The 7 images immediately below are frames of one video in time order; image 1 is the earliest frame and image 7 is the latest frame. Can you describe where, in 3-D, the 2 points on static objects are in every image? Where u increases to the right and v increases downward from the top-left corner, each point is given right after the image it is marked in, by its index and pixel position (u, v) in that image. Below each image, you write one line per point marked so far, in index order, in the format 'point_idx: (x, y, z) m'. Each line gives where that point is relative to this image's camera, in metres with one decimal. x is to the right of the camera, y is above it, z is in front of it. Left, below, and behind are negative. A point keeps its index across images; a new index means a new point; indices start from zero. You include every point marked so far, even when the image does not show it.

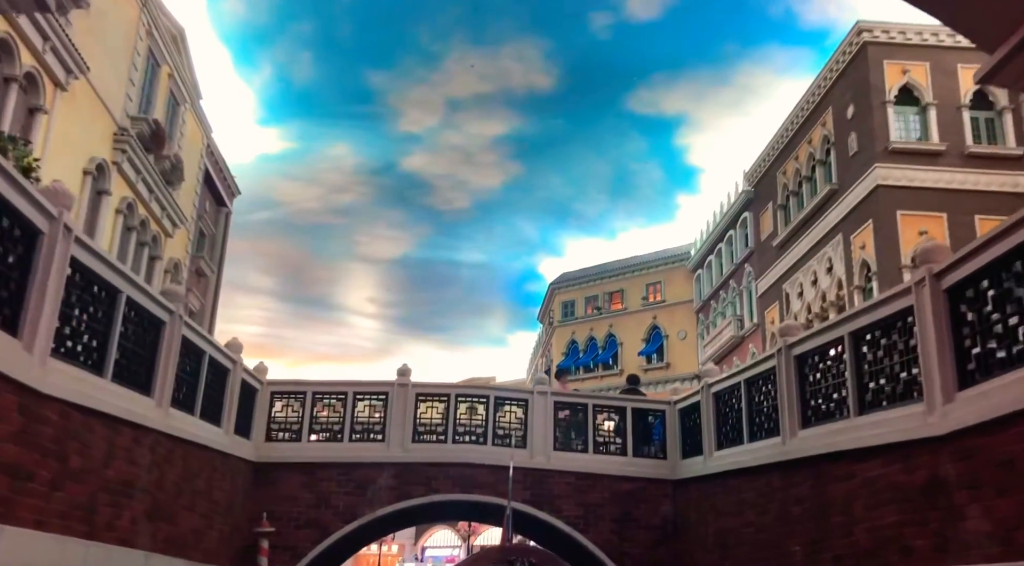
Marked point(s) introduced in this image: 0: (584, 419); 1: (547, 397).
0: (+1.0, -1.8, +11.8) m
1: (+0.5, -1.5, +11.8) m
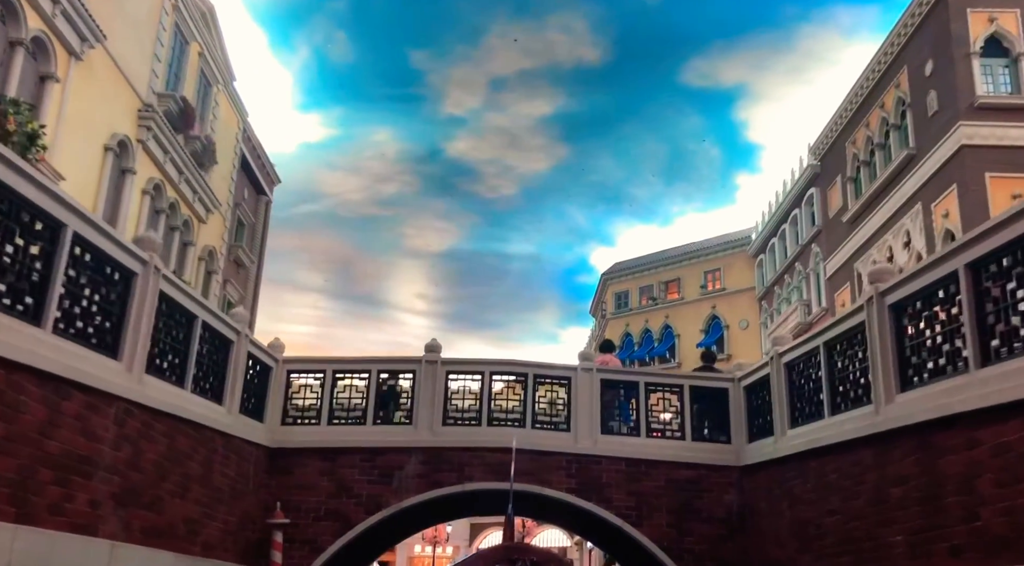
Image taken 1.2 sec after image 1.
0: (+1.5, -1.4, +10.5) m
1: (+1.0, -1.1, +10.5) m
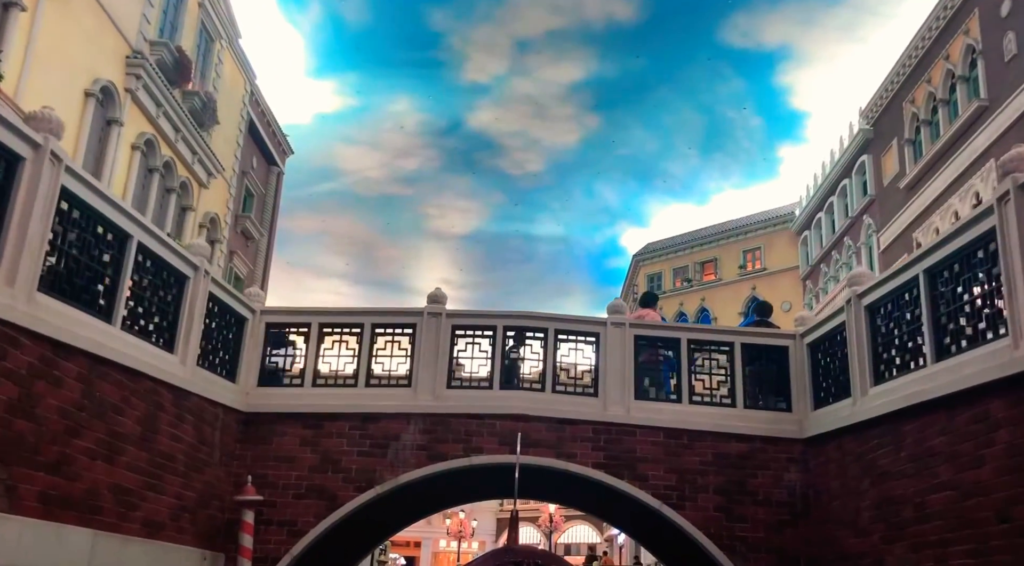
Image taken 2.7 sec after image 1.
0: (+1.6, -0.8, +8.8) m
1: (+1.1, -0.5, +8.8) m
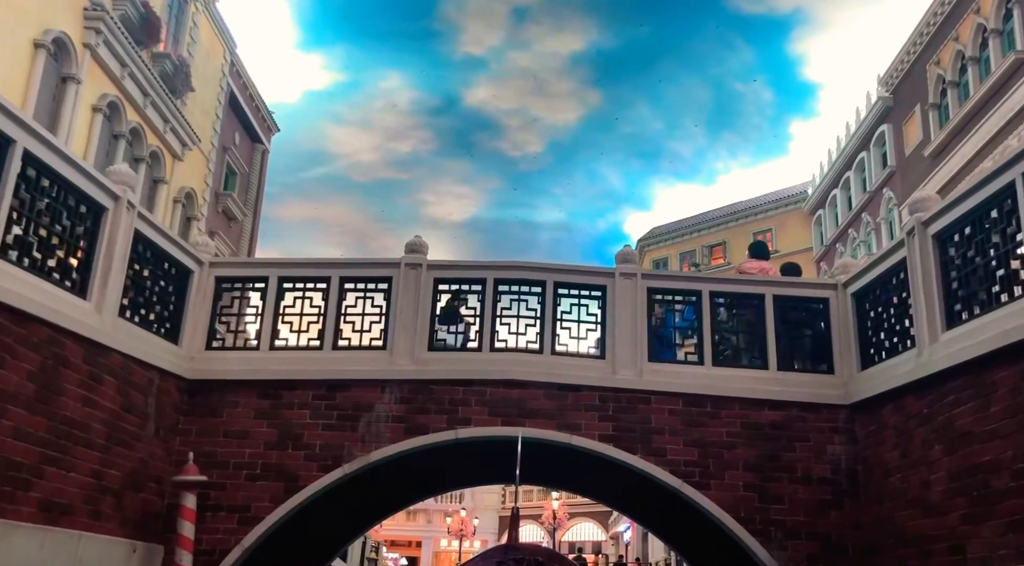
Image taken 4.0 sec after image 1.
0: (+1.6, -0.3, +7.5) m
1: (+1.1, 0.0, +7.5) m
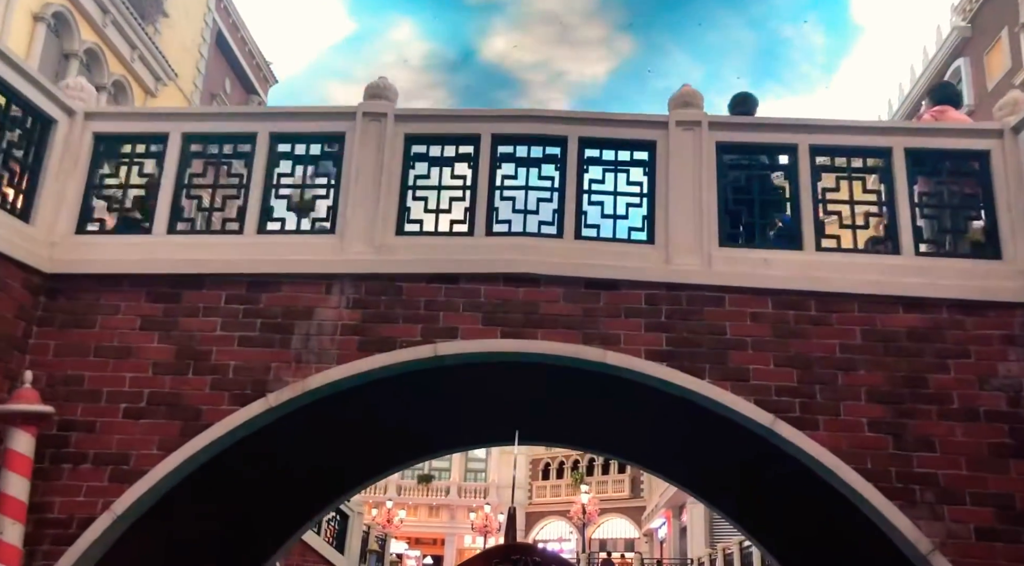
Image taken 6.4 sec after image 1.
0: (+1.6, +0.6, +5.1) m
1: (+1.1, +0.9, +5.1) m
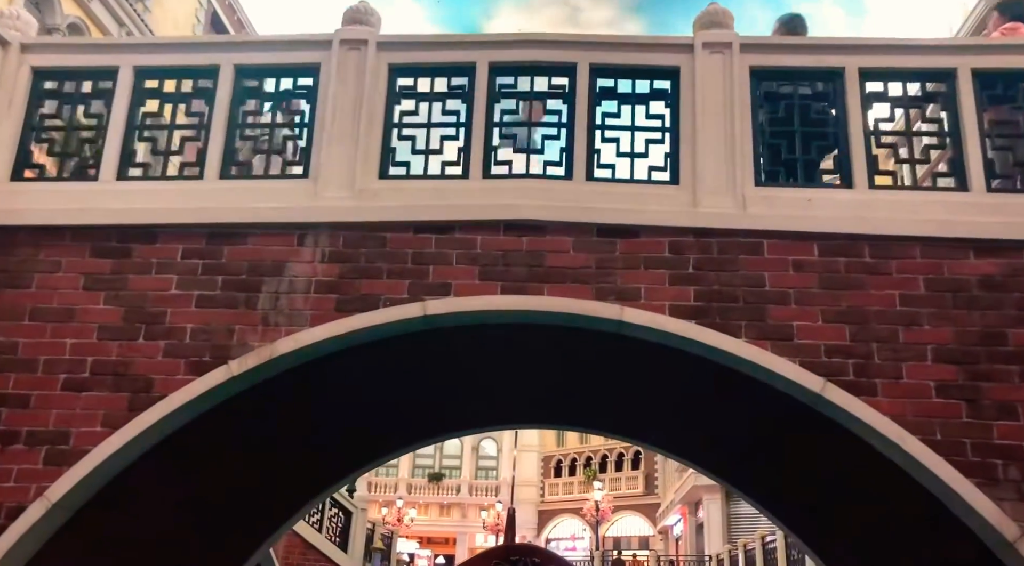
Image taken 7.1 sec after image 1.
0: (+1.6, +0.9, +4.4) m
1: (+1.1, +1.1, +4.4) m
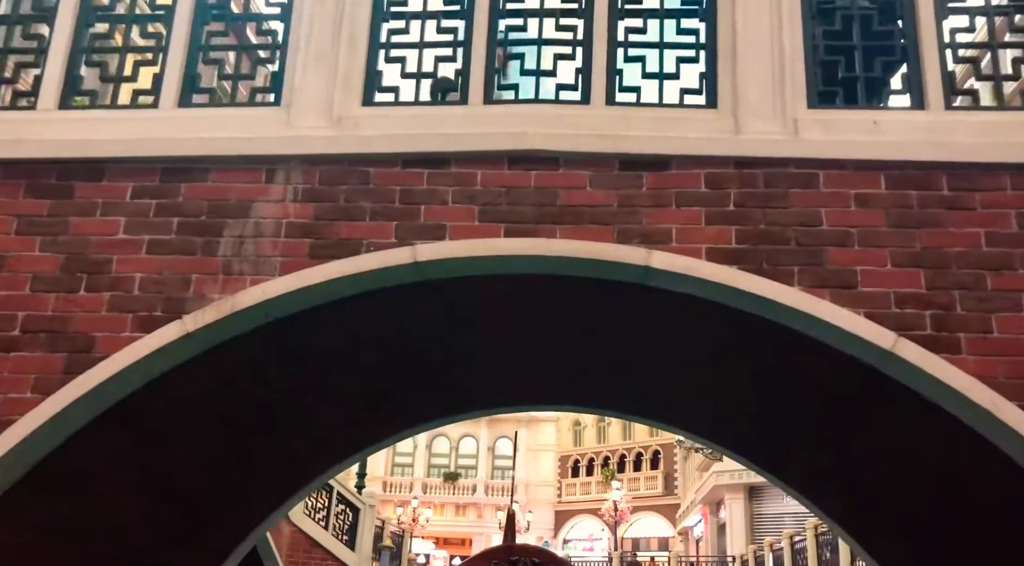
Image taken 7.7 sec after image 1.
0: (+1.6, +1.1, +3.7) m
1: (+1.1, +1.4, +3.8) m
